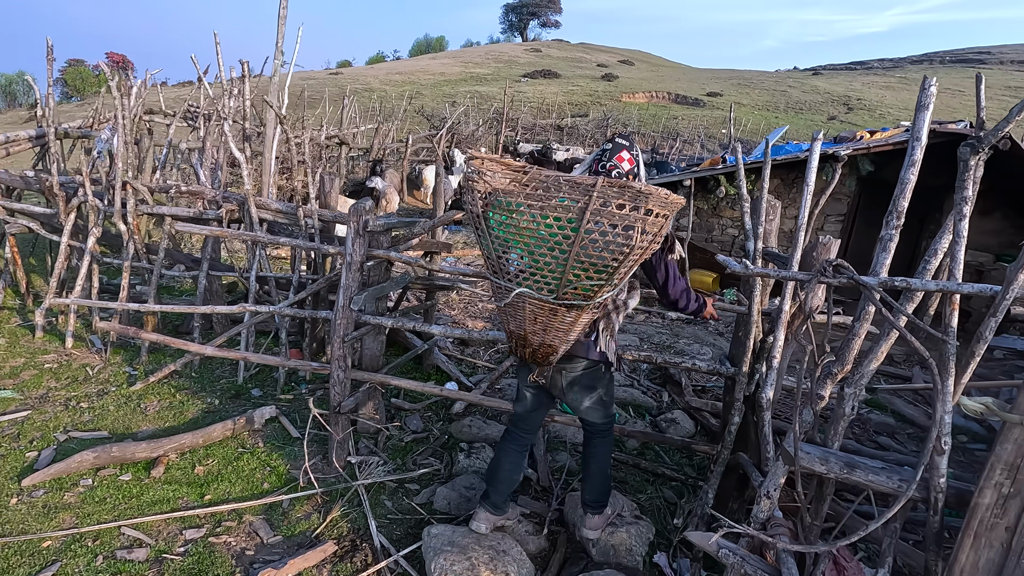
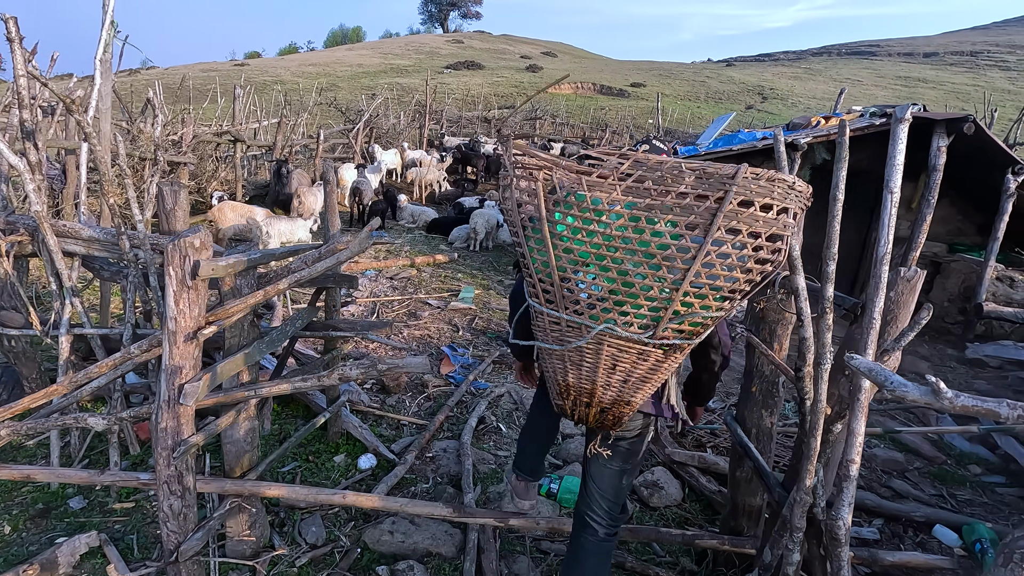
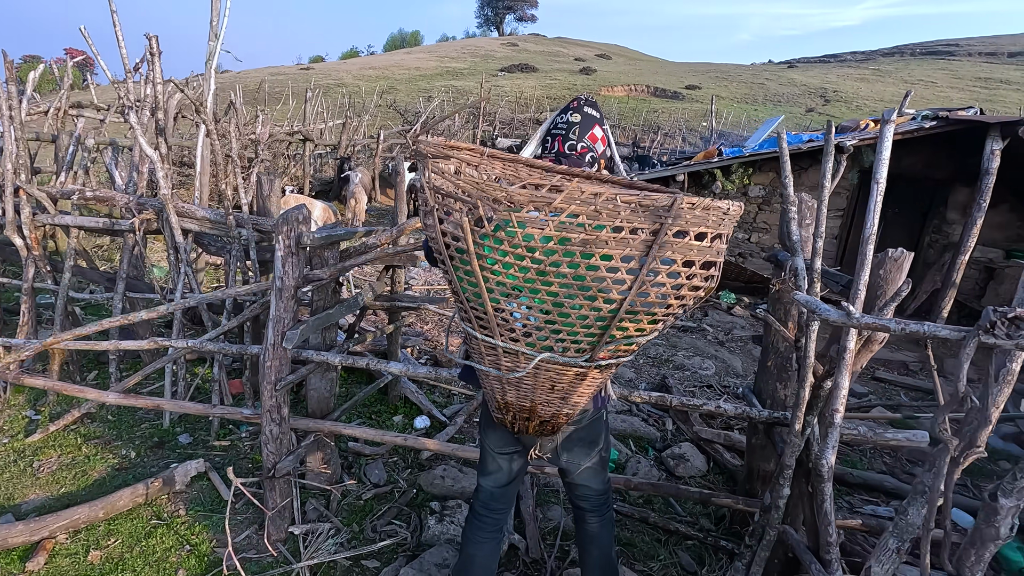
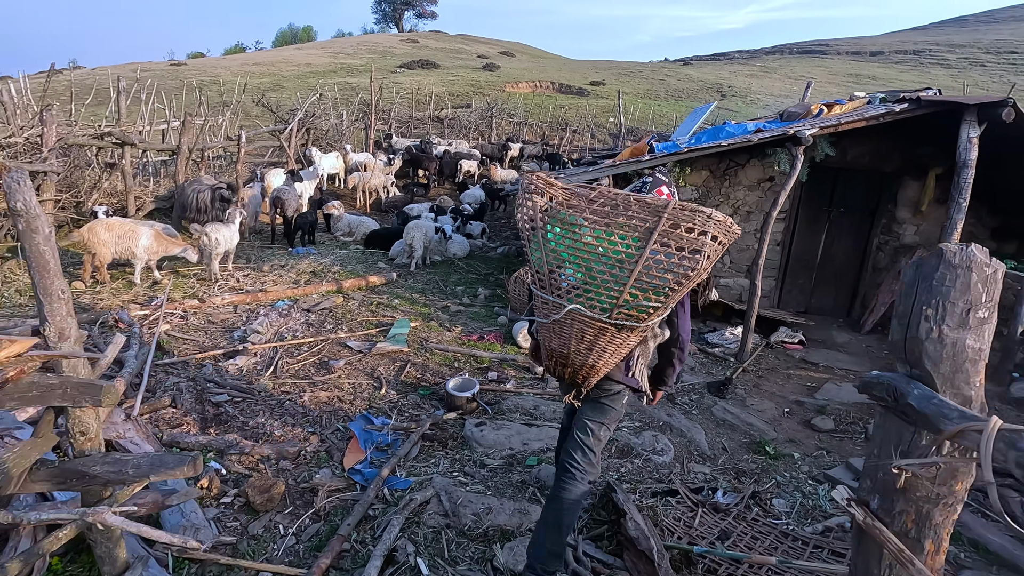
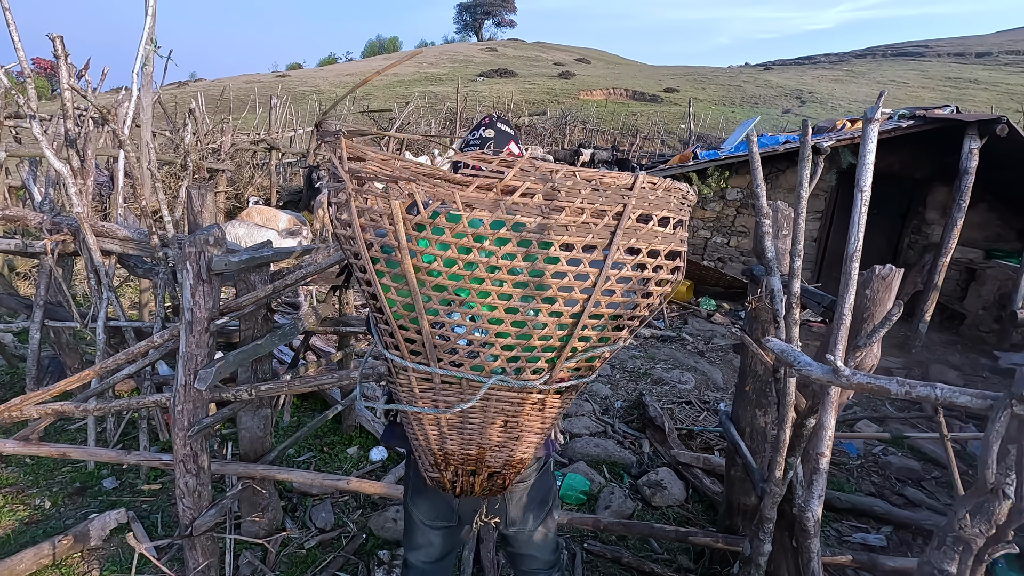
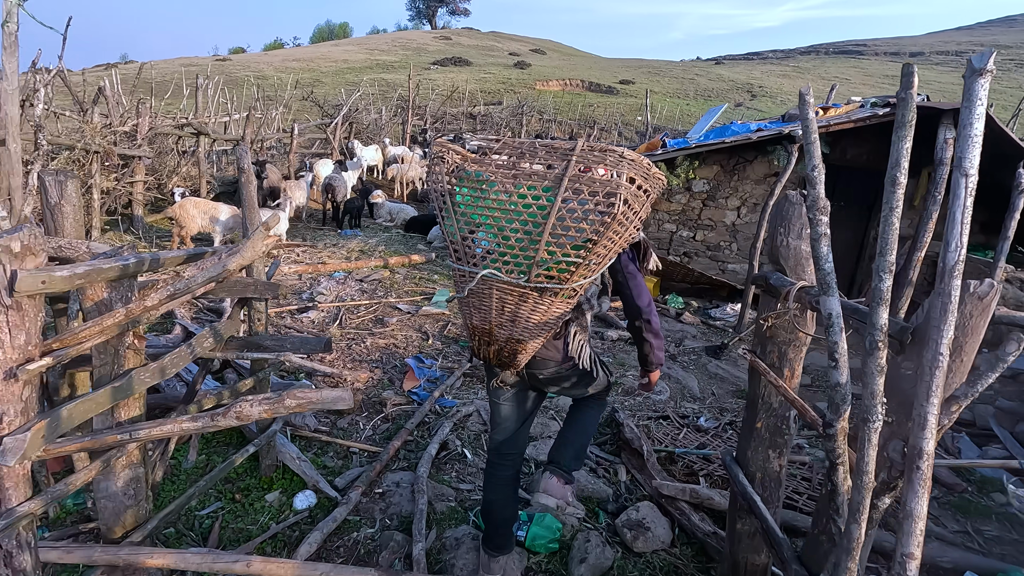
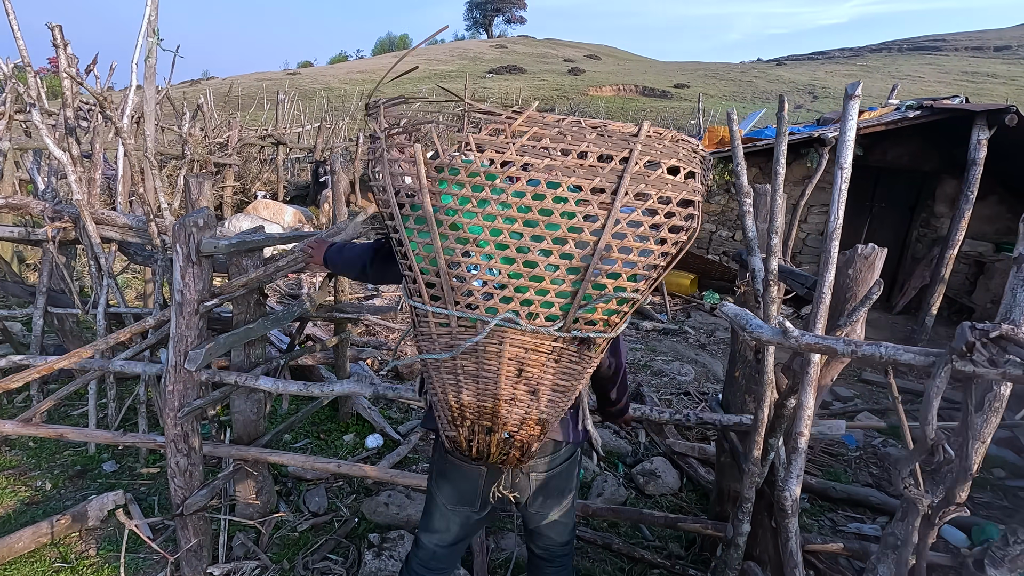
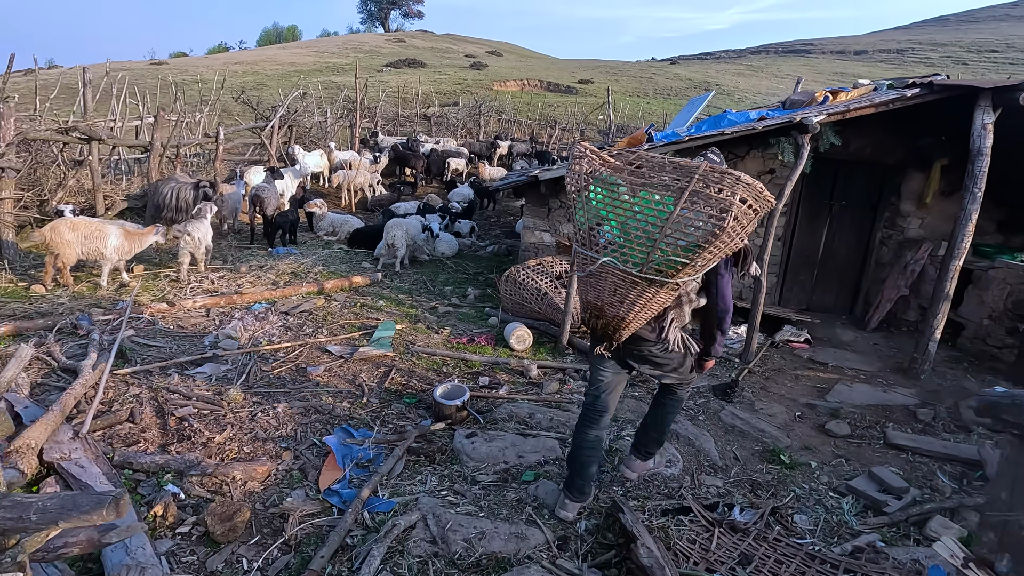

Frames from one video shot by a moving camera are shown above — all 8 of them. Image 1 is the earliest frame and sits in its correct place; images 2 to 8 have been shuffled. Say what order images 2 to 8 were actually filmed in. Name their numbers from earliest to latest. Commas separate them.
3, 7, 5, 2, 6, 4, 8
